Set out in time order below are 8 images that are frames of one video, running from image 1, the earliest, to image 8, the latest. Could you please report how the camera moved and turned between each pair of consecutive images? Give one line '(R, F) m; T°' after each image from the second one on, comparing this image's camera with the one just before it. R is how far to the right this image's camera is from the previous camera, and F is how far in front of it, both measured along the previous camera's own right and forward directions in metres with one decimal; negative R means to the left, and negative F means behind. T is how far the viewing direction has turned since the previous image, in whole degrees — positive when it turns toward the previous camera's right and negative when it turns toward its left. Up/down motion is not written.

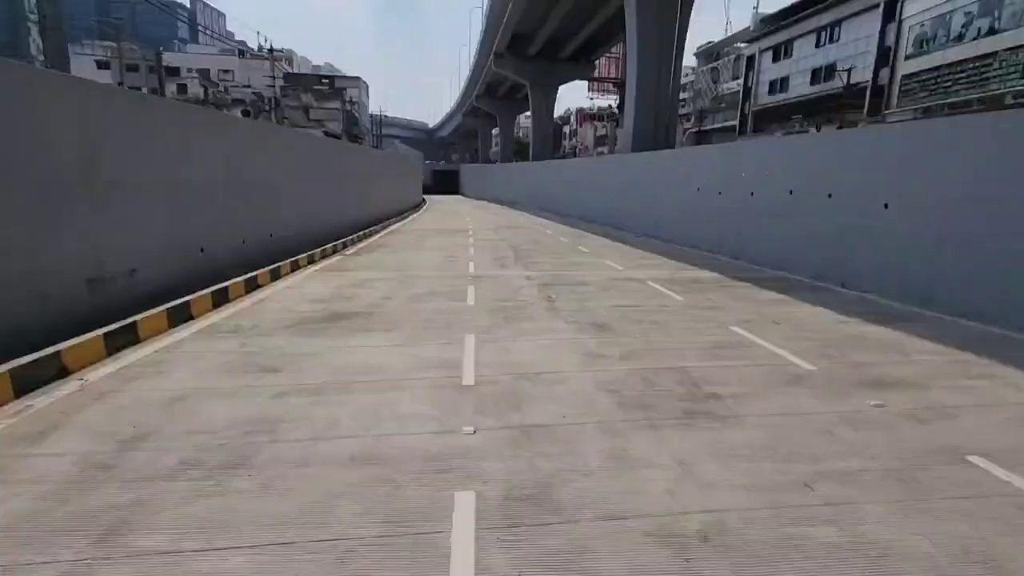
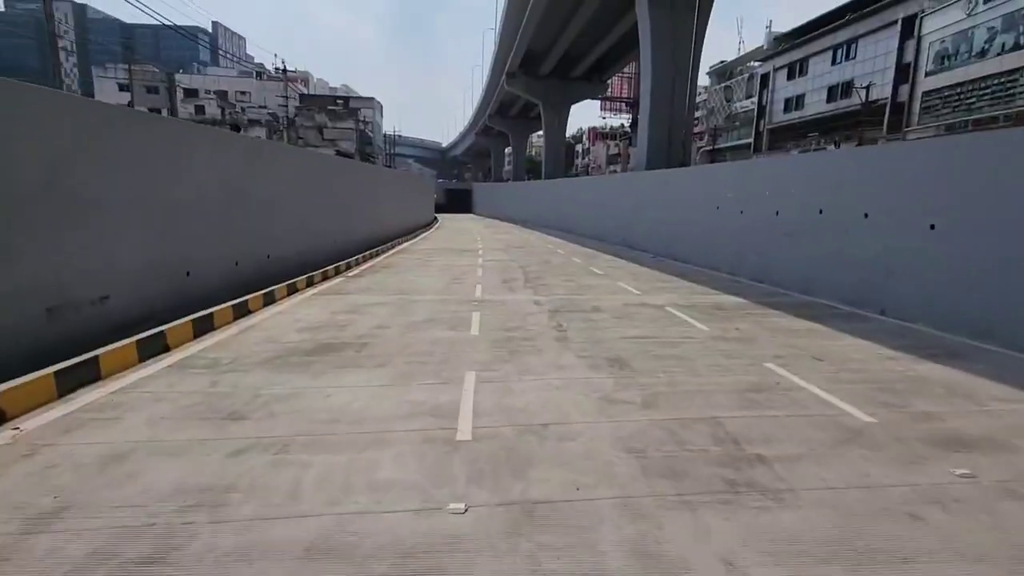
(+0.1, +0.8) m; -1°
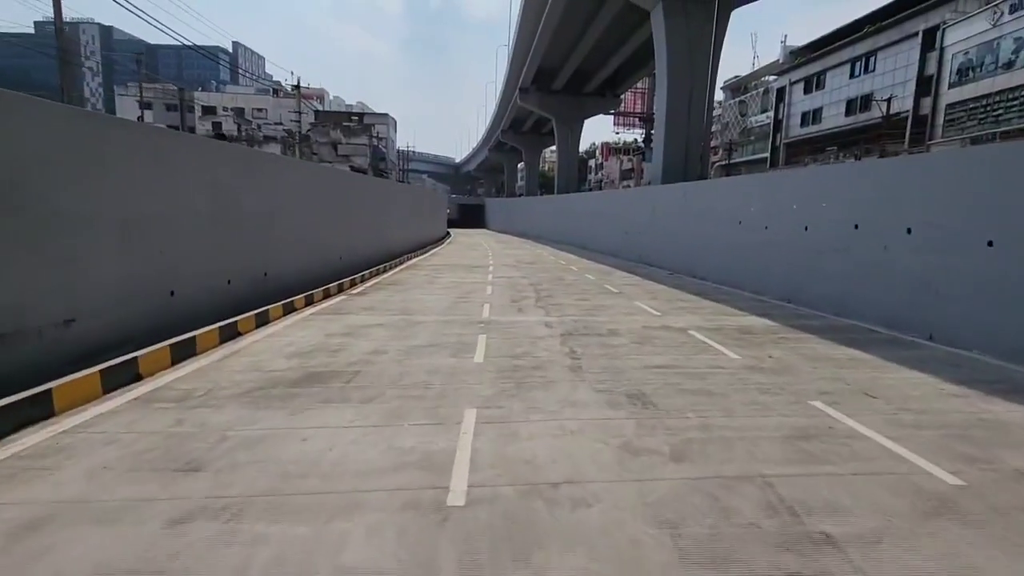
(+0.1, +0.8) m; -1°
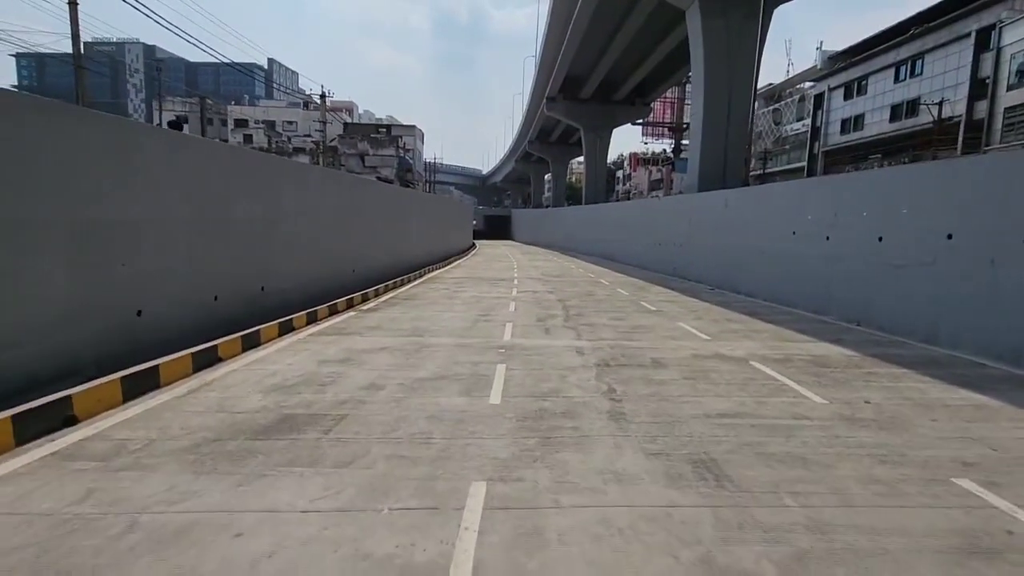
(0.0, +1.4) m; -3°
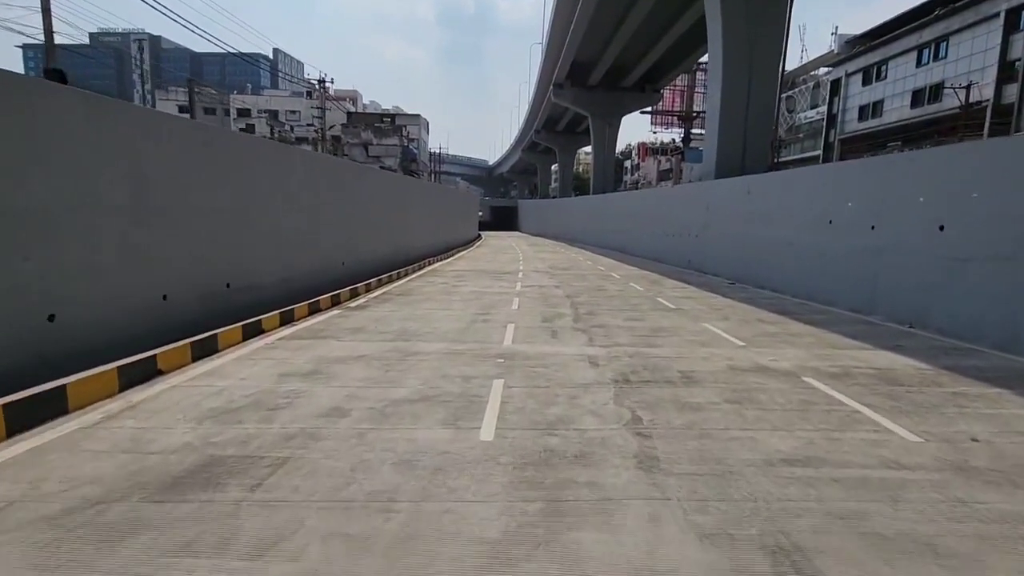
(+0.1, +1.4) m; -1°
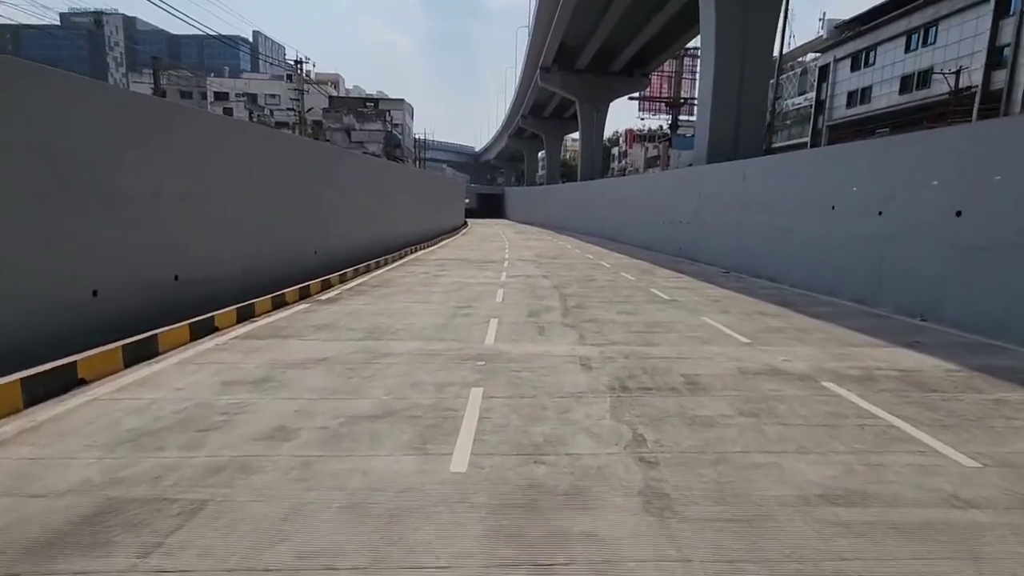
(+0.1, +0.9) m; +1°
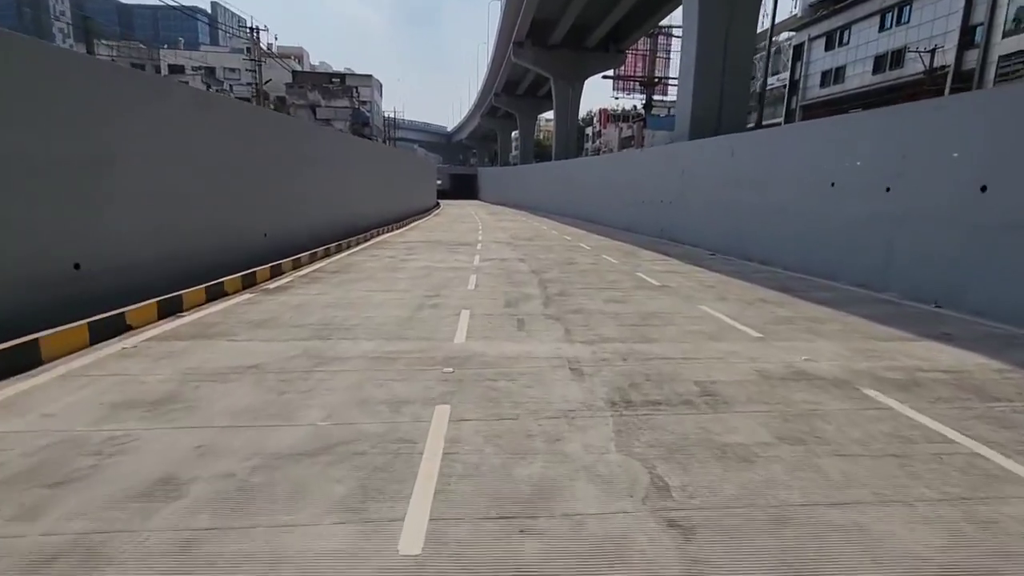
(0.0, +1.2) m; +3°
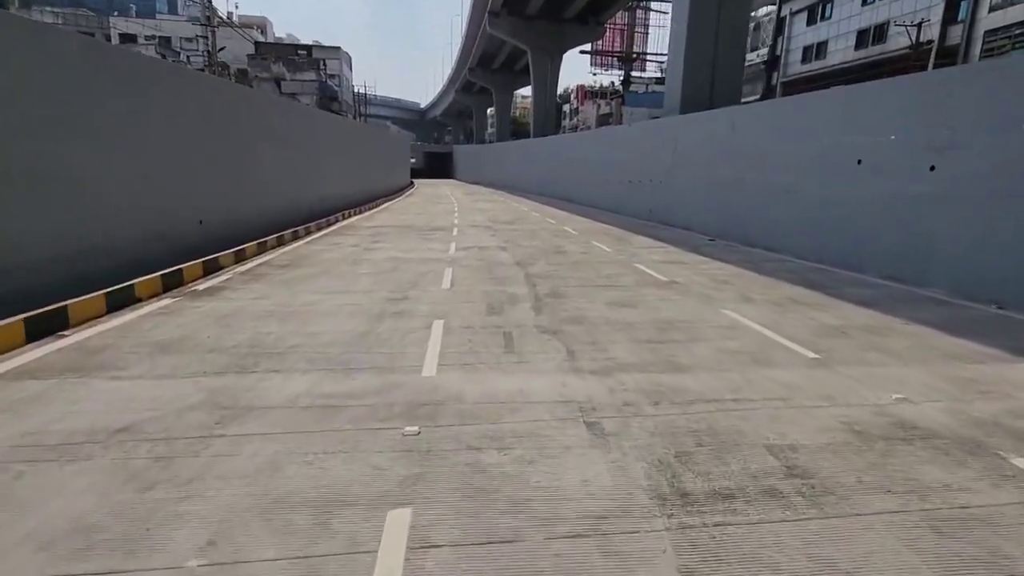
(-0.1, +1.6) m; +2°
